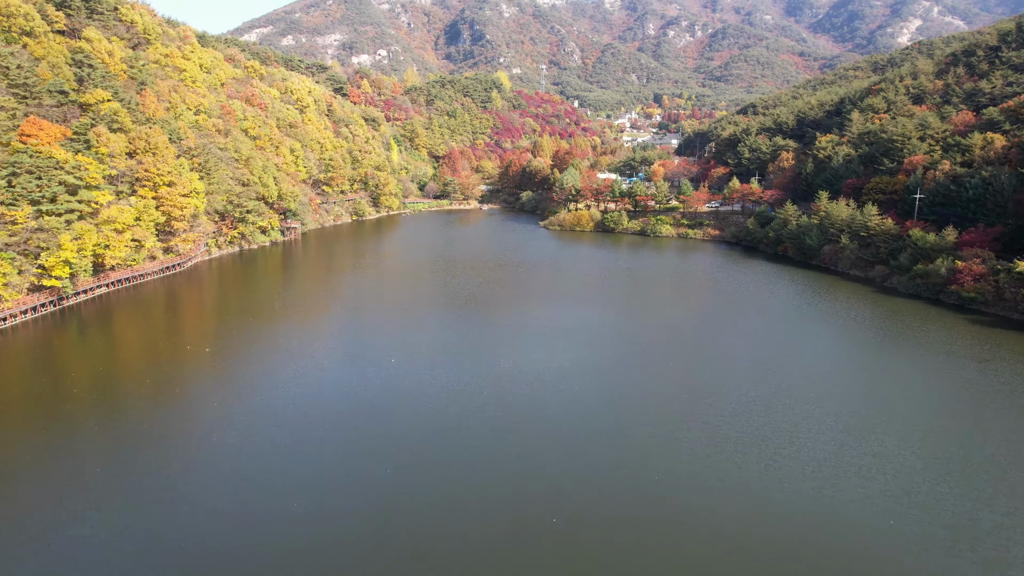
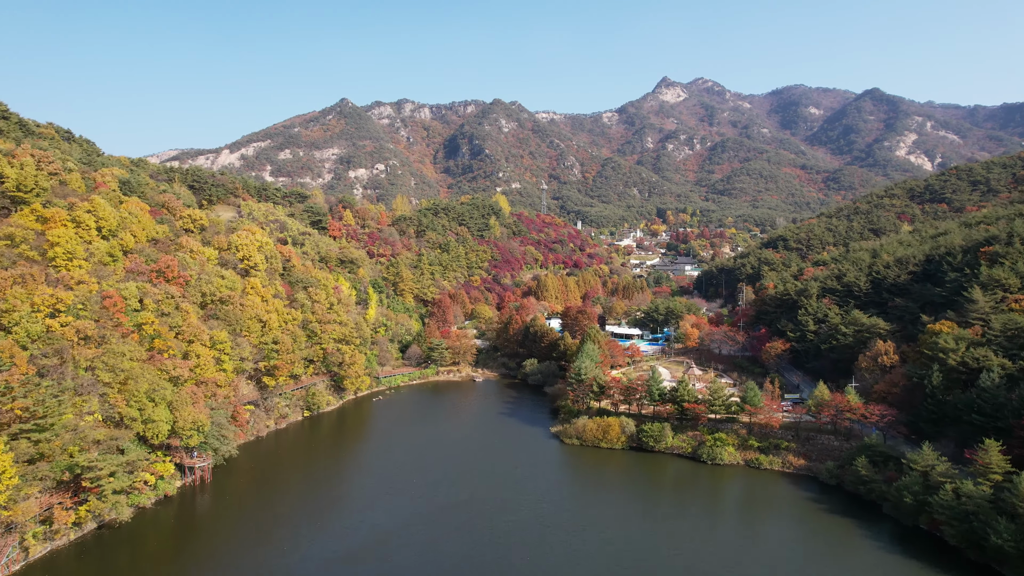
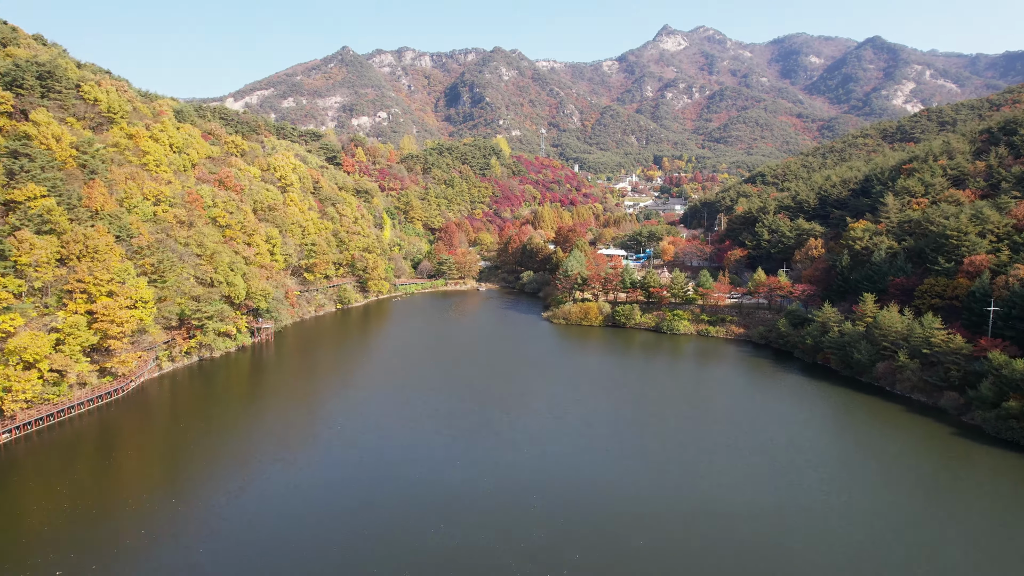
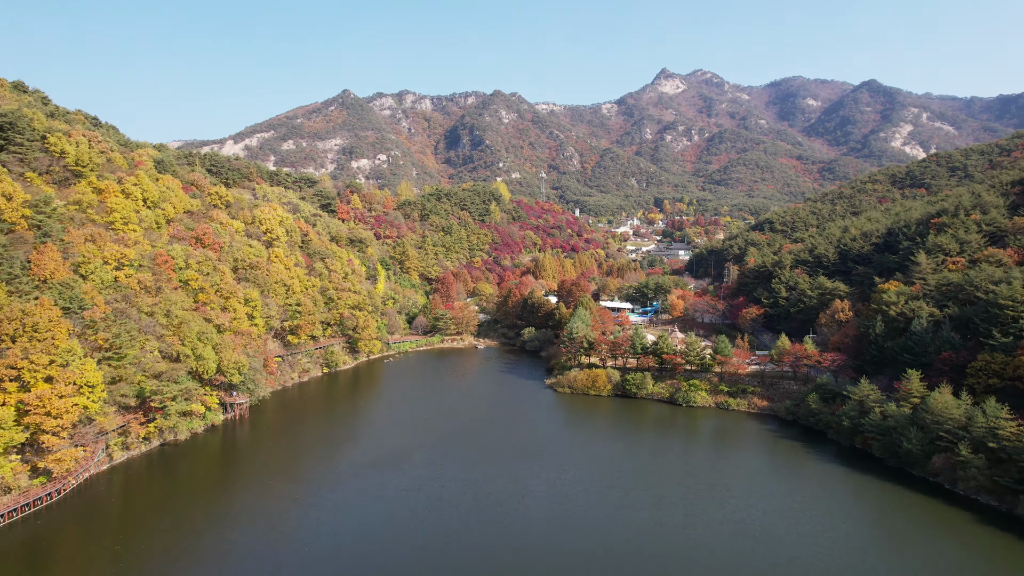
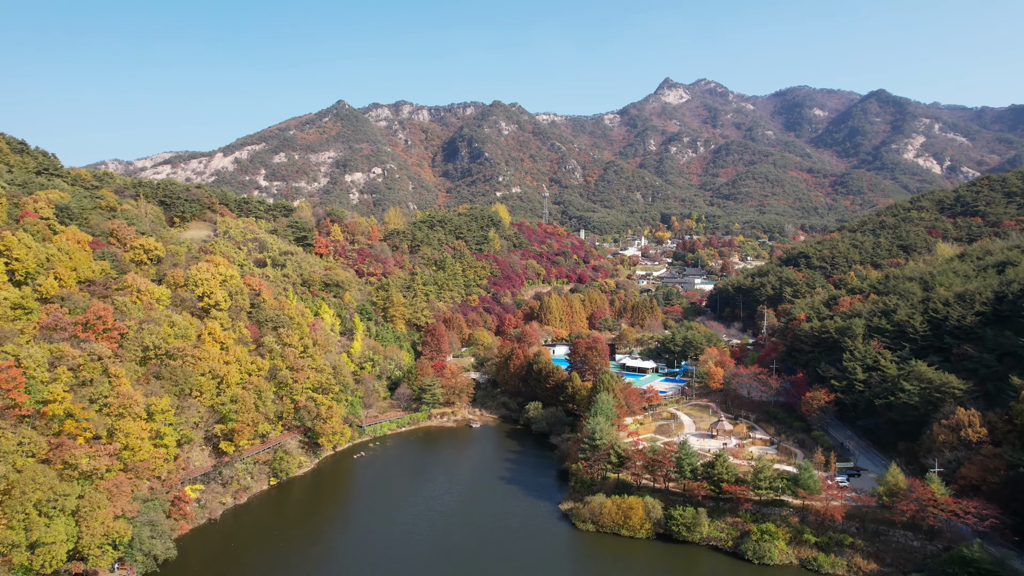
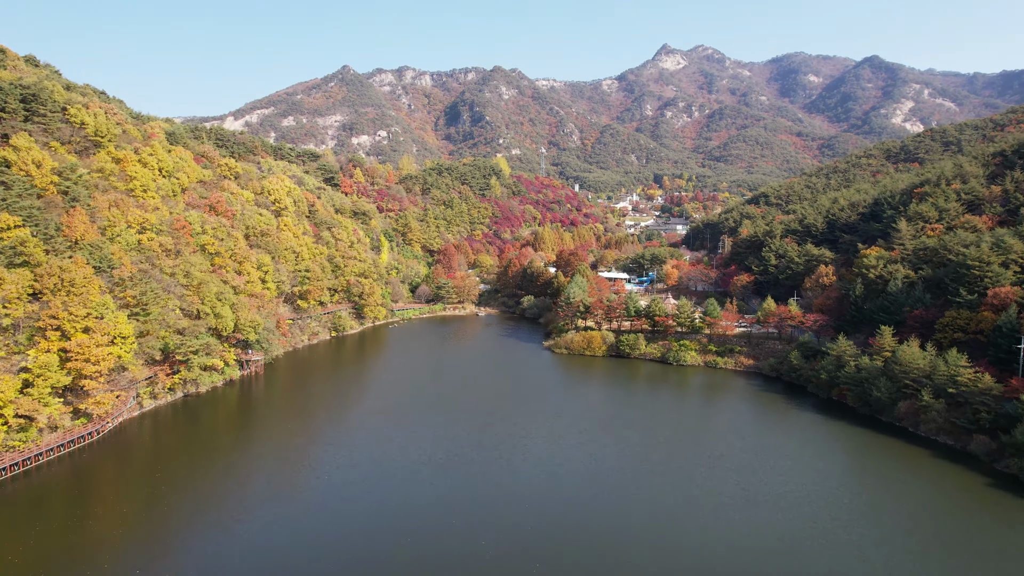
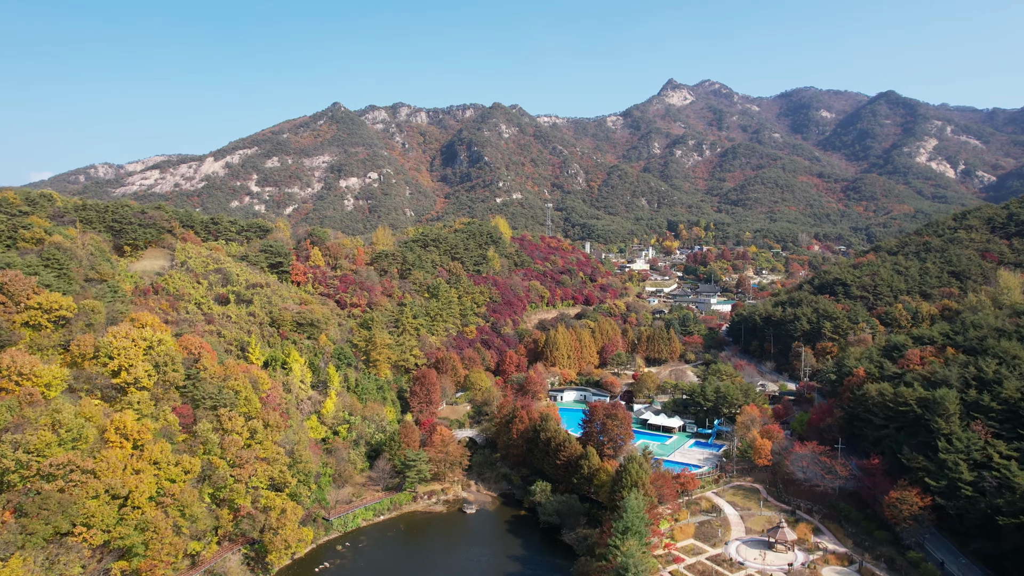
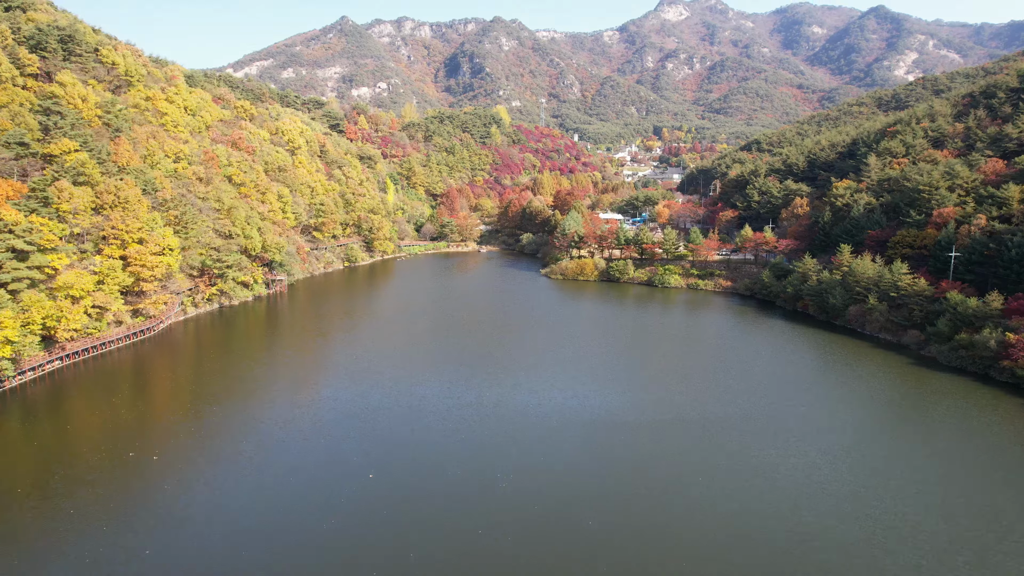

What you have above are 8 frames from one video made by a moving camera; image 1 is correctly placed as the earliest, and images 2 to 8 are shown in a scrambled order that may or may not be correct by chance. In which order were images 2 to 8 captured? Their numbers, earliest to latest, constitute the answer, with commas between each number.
8, 3, 6, 4, 2, 5, 7
